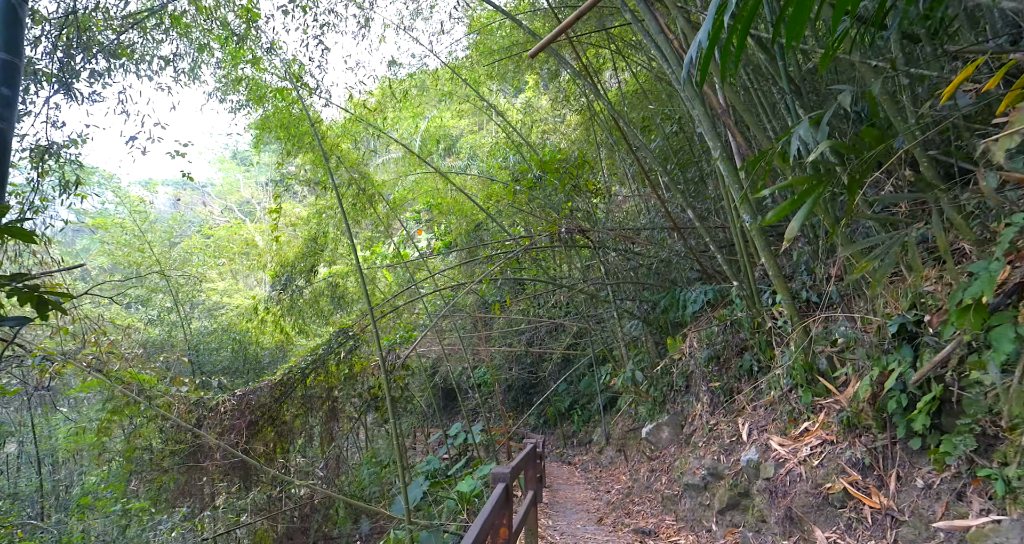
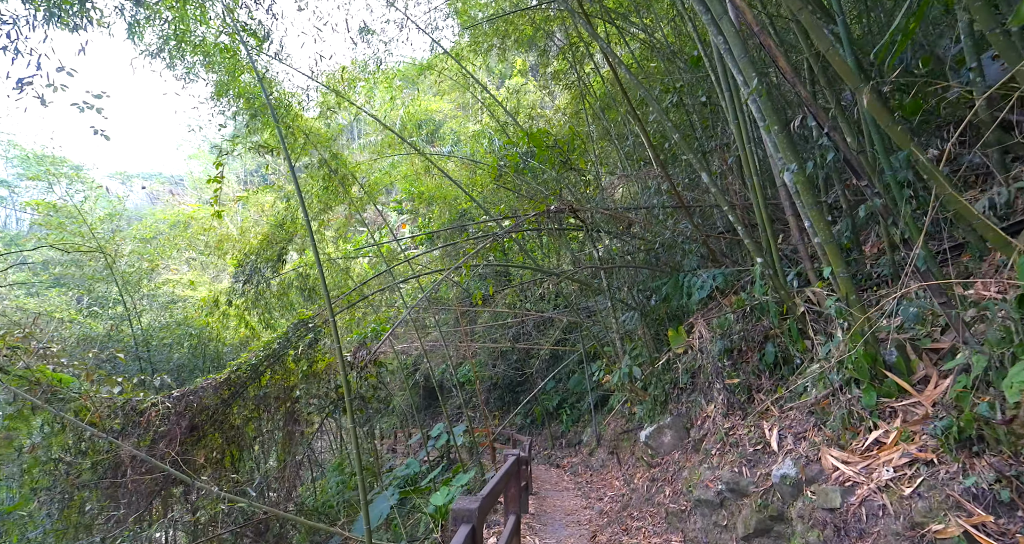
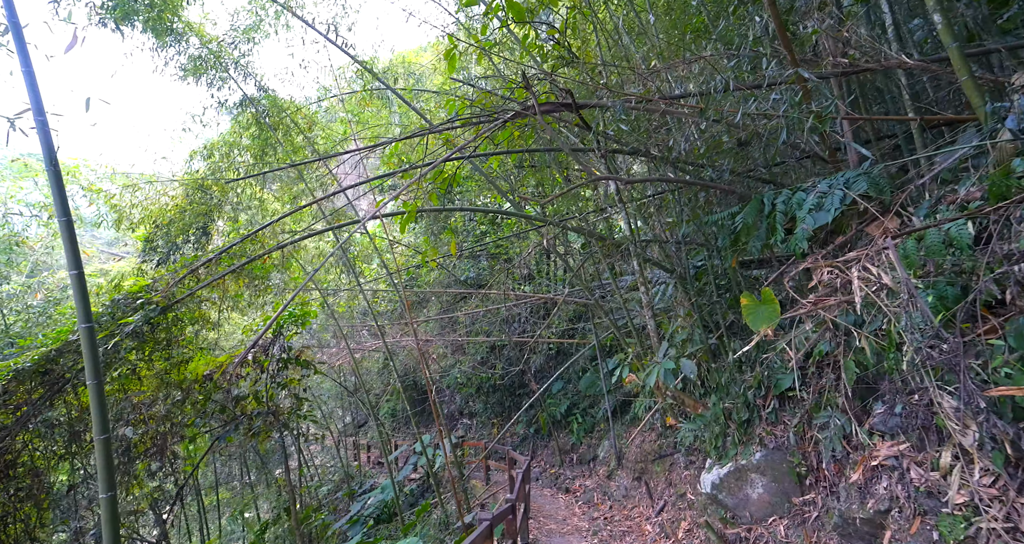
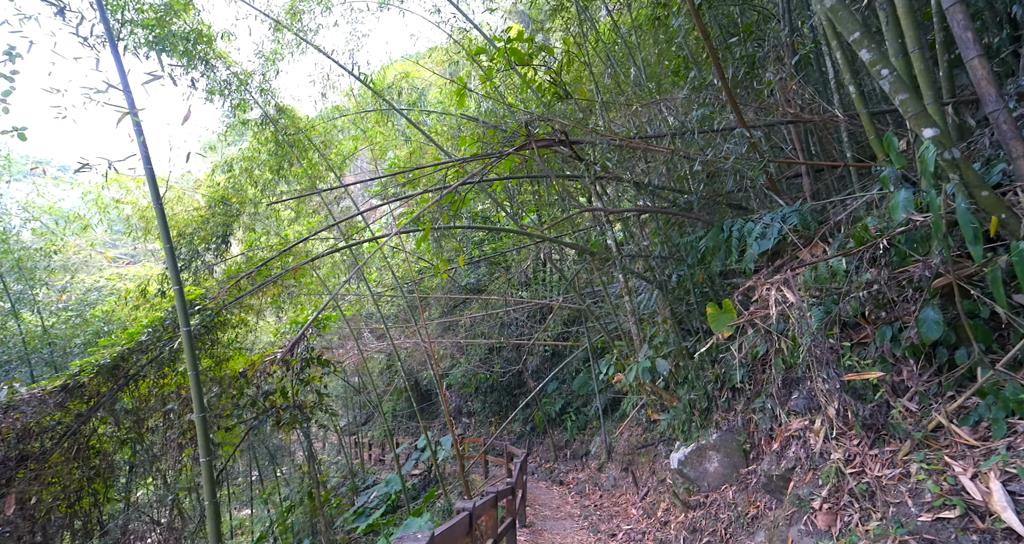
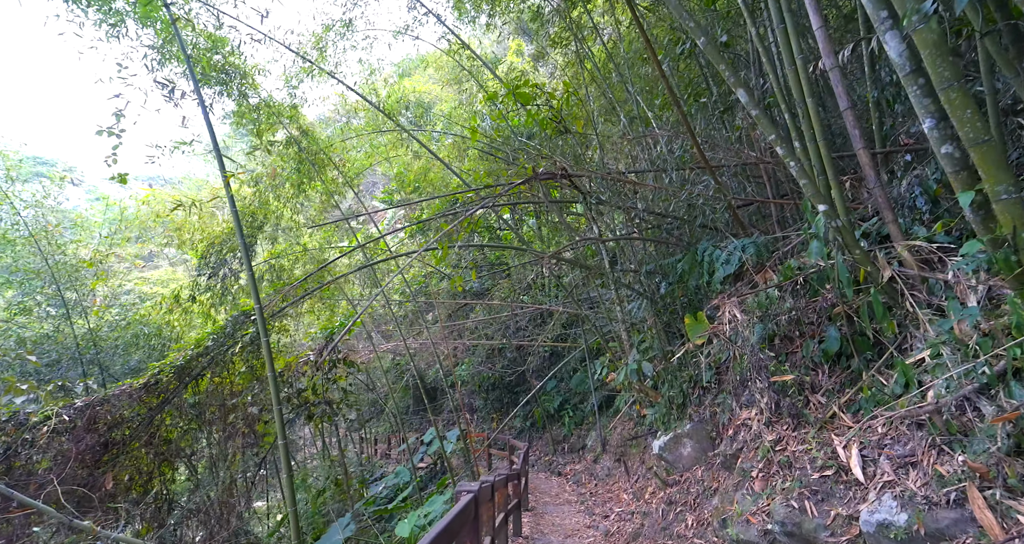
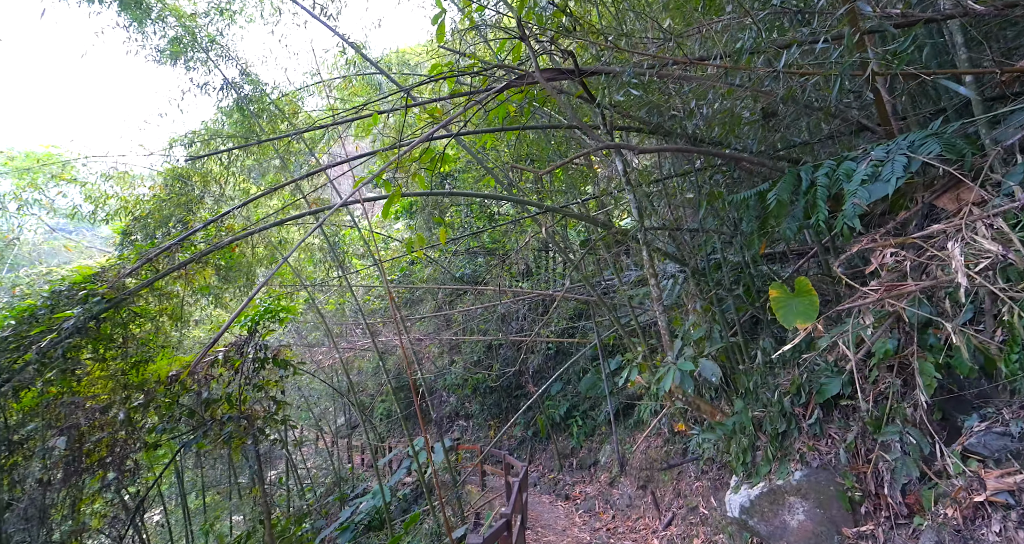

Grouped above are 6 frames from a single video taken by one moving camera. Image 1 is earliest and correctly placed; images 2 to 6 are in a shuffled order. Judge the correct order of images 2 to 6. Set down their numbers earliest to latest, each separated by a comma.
2, 5, 4, 3, 6
